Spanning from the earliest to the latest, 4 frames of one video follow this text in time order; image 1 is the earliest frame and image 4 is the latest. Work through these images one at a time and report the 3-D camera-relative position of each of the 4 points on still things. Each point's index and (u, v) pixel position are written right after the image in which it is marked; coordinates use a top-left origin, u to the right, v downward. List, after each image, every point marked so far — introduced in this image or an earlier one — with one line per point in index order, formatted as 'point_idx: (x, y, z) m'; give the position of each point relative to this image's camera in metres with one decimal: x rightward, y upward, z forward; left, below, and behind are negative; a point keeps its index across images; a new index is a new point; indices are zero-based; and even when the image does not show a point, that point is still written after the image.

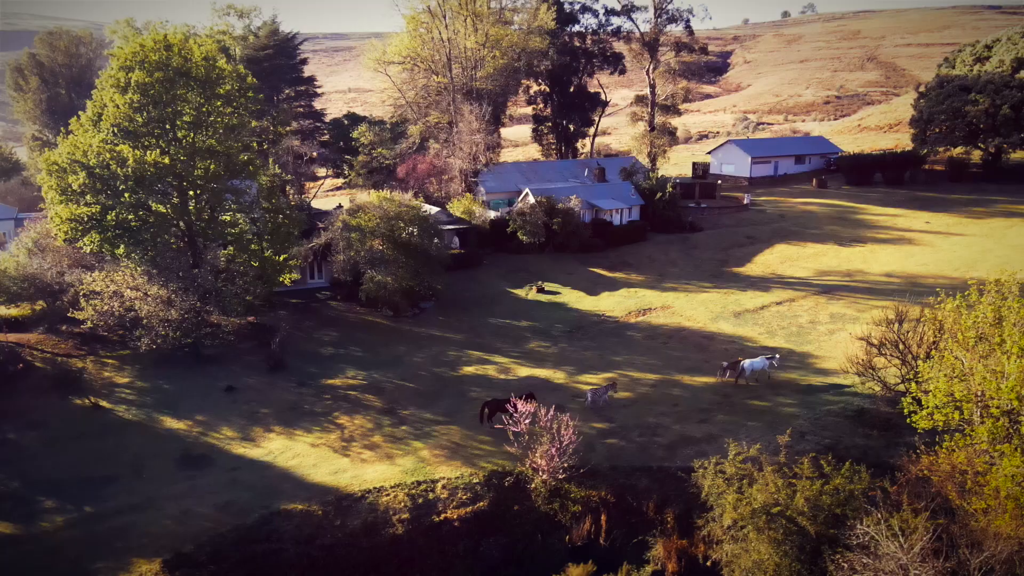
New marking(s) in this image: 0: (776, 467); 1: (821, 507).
0: (+7.7, -5.2, +19.1) m
1: (+8.2, -5.8, +17.7) m
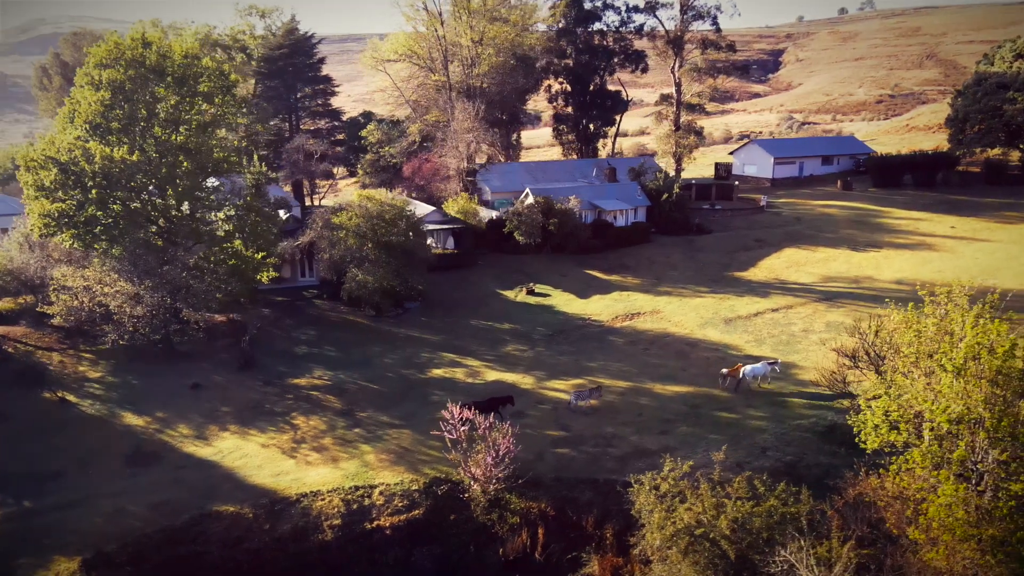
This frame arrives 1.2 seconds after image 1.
0: (+5.4, -5.4, +18.0) m
1: (+5.8, -6.0, +16.5) m
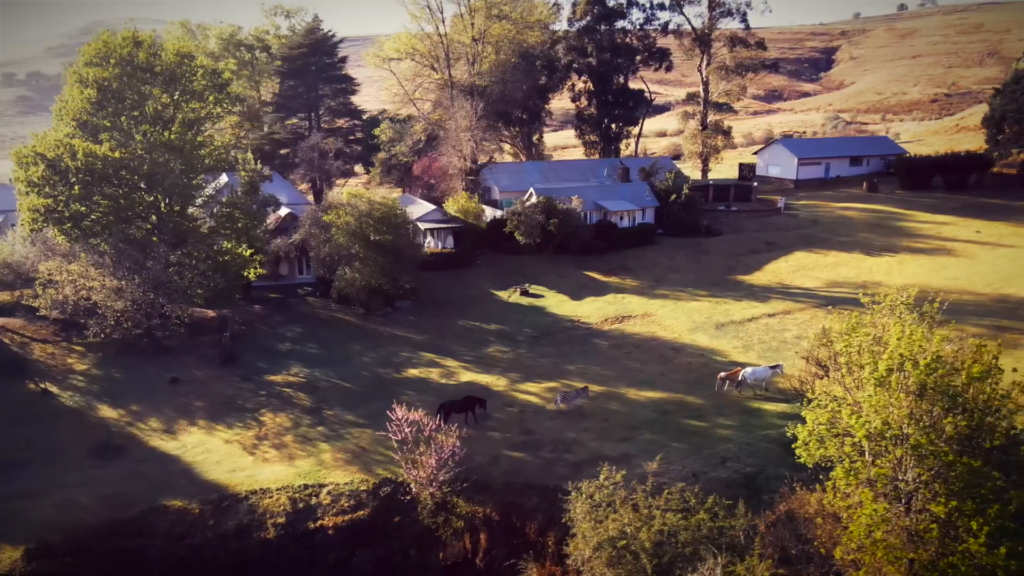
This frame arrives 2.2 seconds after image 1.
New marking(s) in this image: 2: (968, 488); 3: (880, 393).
0: (+3.4, -5.5, +17.4) m
1: (+3.8, -6.2, +15.9) m
2: (+9.1, -4.0, +13.3) m
3: (+7.7, -2.2, +14.2) m
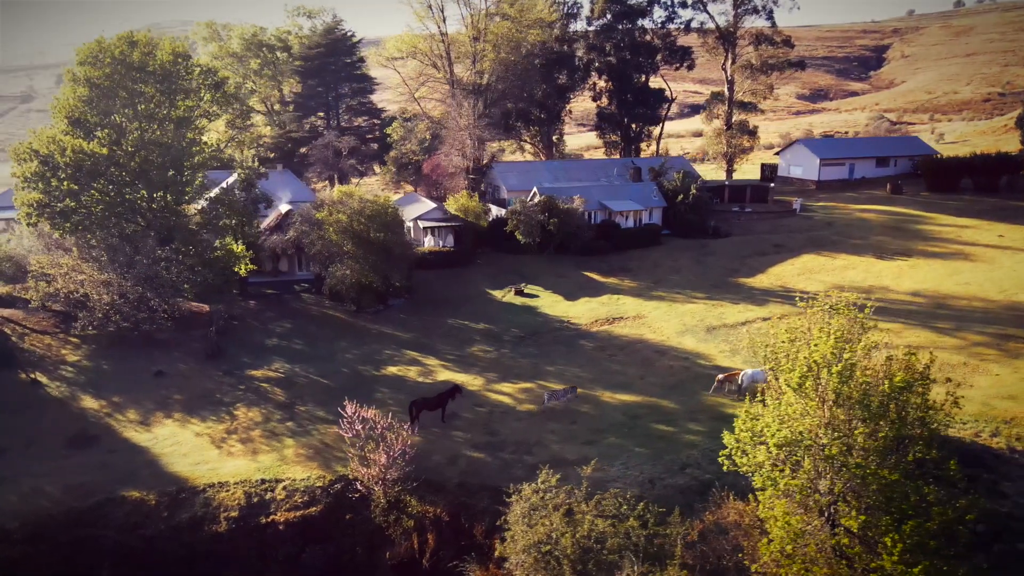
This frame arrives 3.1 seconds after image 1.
0: (+1.7, -5.5, +17.0) m
1: (+2.0, -6.2, +15.4) m
2: (+7.2, -4.1, +12.6) m
3: (+5.8, -2.3, +13.5) m
